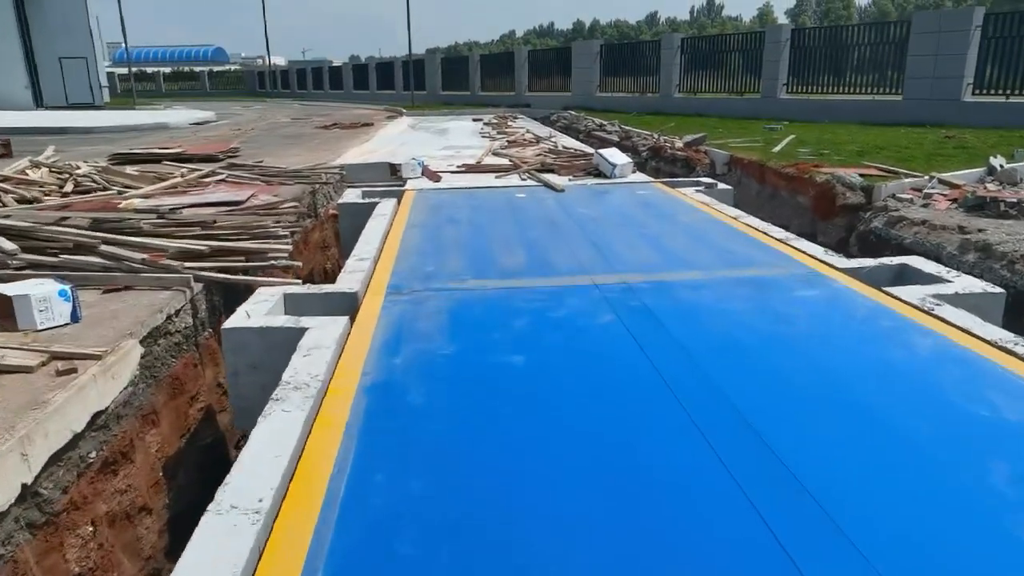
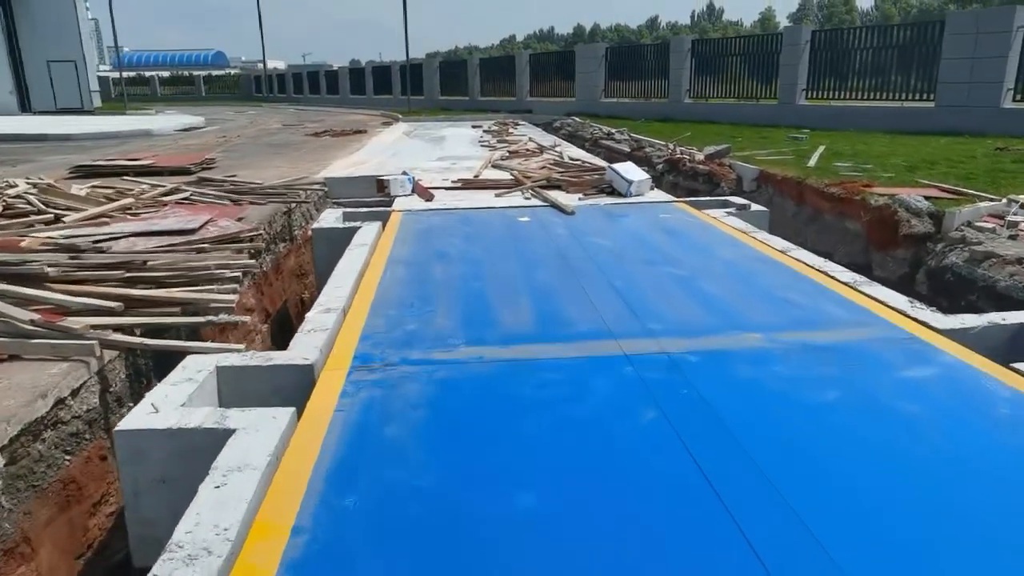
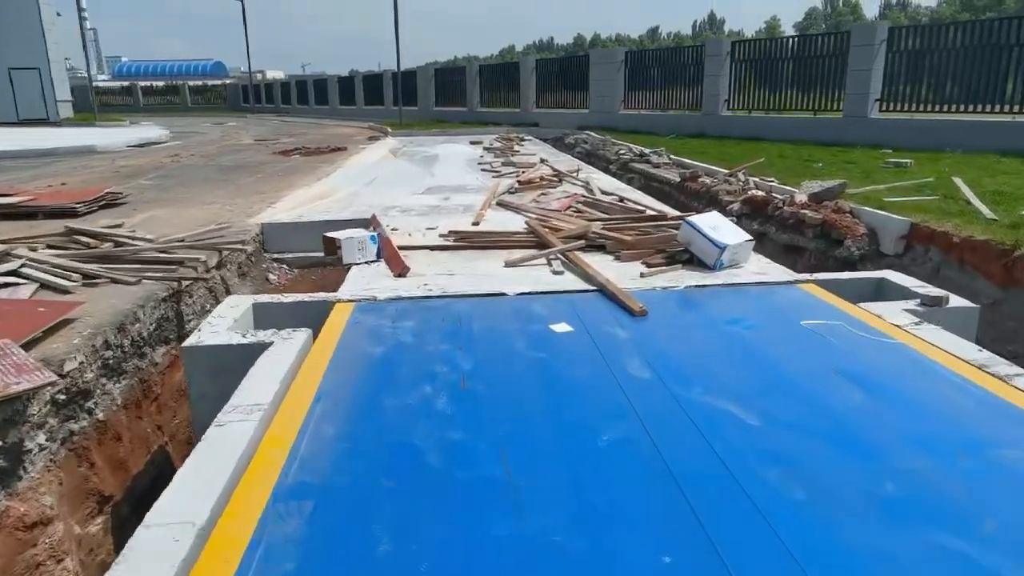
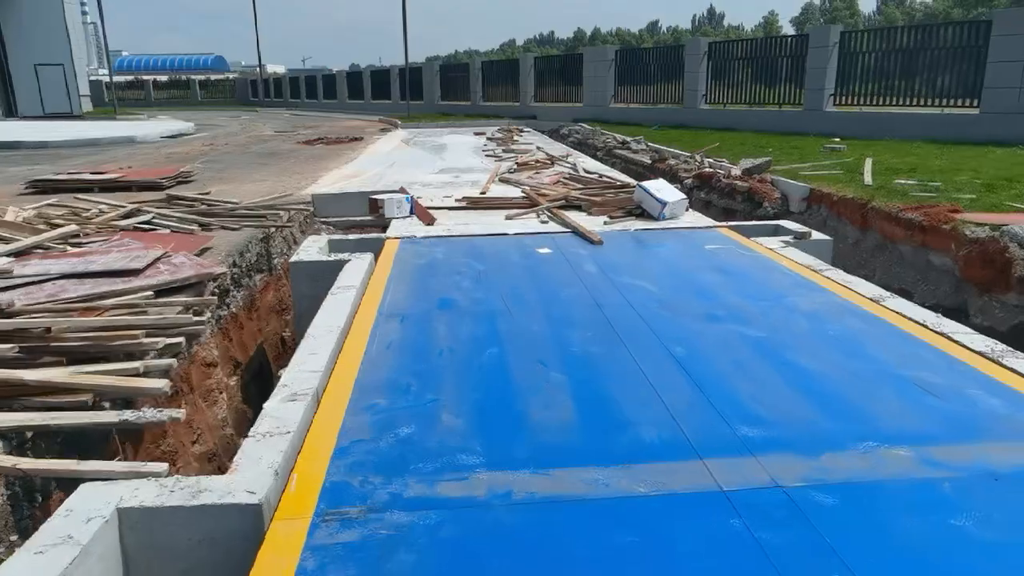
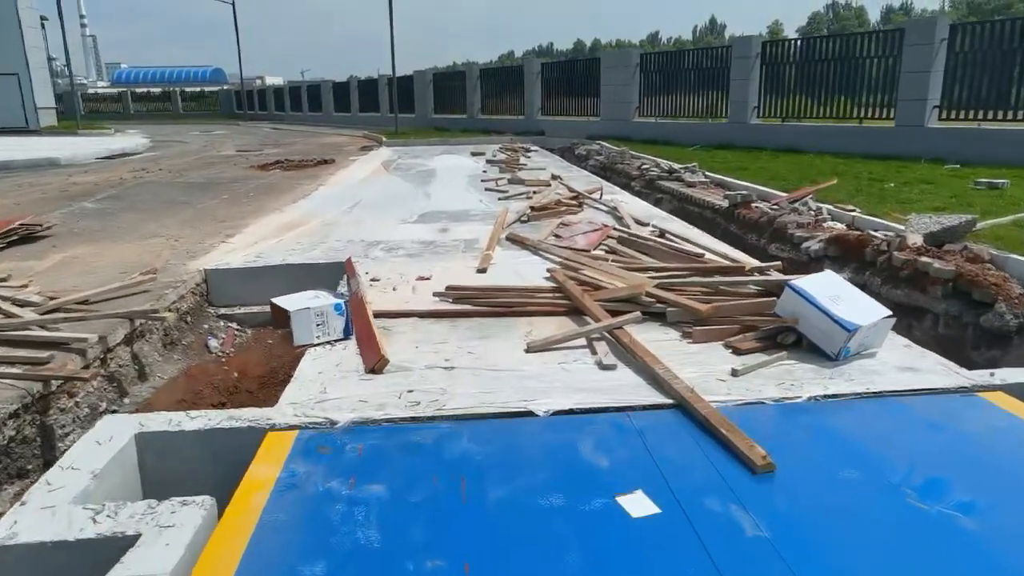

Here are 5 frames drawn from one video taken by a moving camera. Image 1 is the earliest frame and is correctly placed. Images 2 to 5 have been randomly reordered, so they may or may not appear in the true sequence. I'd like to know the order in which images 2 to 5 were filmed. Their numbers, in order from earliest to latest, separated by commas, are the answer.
2, 4, 3, 5
